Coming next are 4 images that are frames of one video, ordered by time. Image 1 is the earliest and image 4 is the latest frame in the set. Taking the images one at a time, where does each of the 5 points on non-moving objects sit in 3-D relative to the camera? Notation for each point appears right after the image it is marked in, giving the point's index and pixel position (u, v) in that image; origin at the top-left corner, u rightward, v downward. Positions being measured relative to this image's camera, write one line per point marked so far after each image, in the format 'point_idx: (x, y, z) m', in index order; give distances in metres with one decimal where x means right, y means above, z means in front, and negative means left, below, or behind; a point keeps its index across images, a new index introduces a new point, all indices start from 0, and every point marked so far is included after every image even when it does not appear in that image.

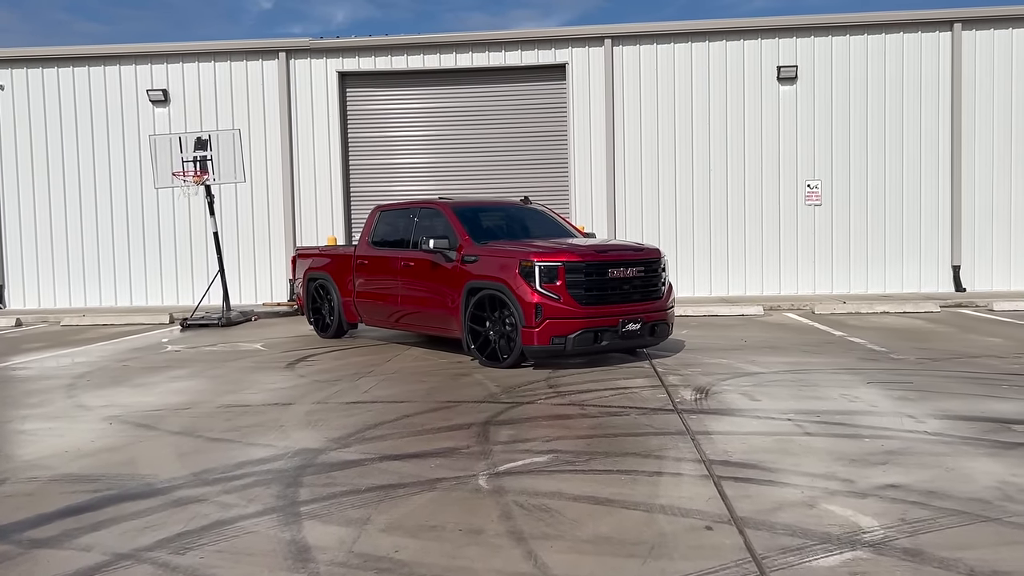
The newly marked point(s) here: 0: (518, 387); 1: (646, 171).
0: (0.0, -0.8, +7.0) m
1: (+2.4, +2.0, +15.2) m
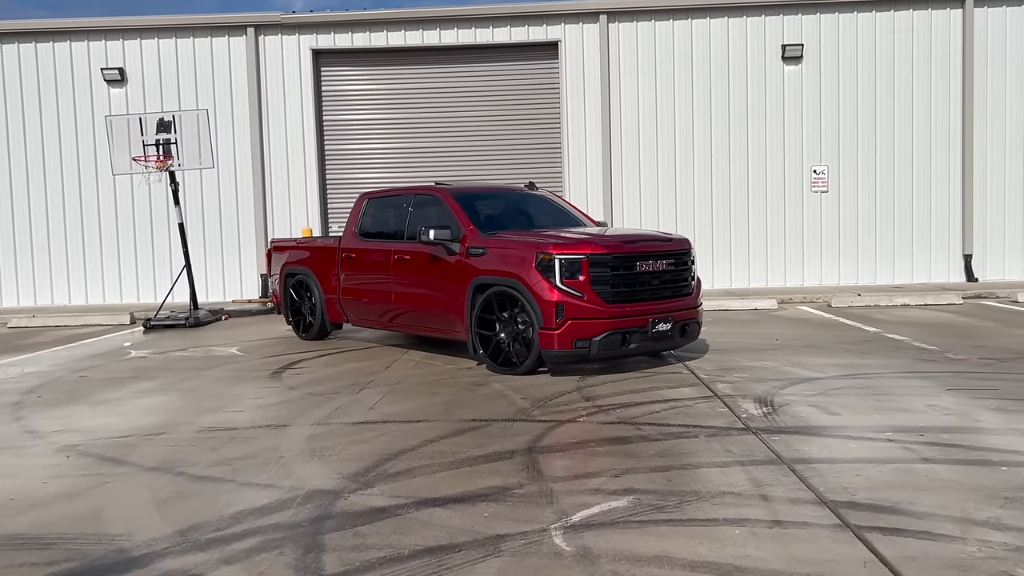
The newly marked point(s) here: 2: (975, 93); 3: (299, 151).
0: (+0.3, -0.8, +6.1) m
1: (+2.2, +2.2, +14.3) m
2: (+7.5, +3.1, +14.1) m
3: (-3.5, +2.2, +14.3) m
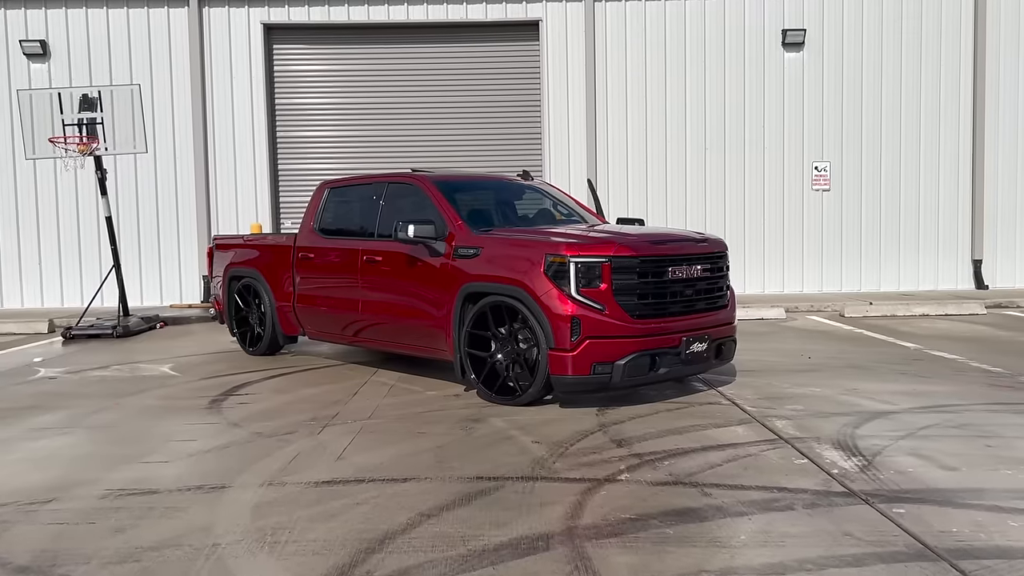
0: (+0.3, -0.9, +4.7) m
1: (+1.8, +2.1, +13.0) m
2: (+7.1, +3.0, +13.1) m
3: (-3.9, +2.2, +12.7) m
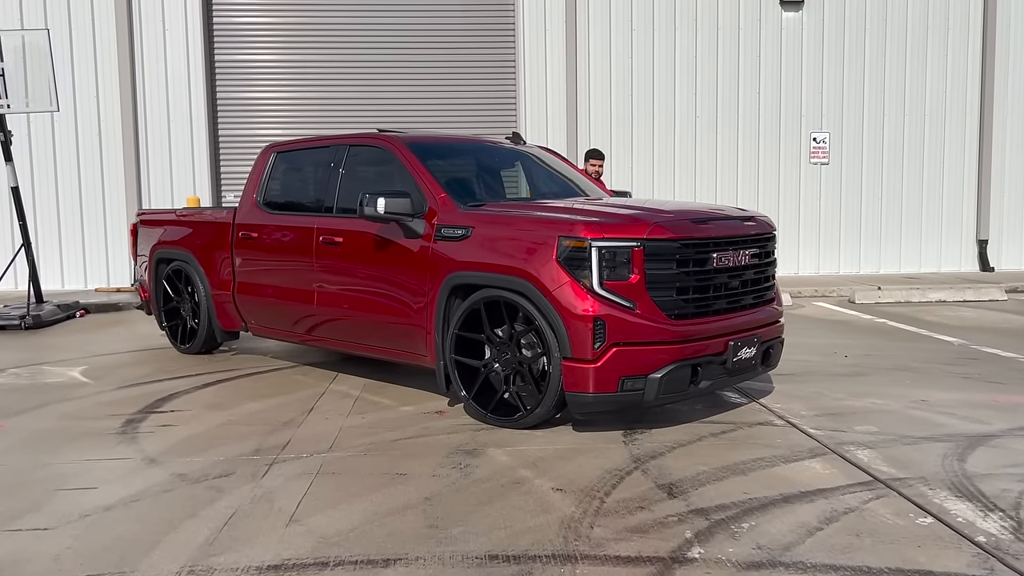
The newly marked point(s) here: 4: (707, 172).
0: (+0.4, -0.8, +3.5) m
1: (+1.4, +2.3, +11.8) m
2: (+6.7, +3.3, +12.1) m
3: (-4.2, +2.4, +11.2) m
4: (+2.7, +1.6, +12.0) m
